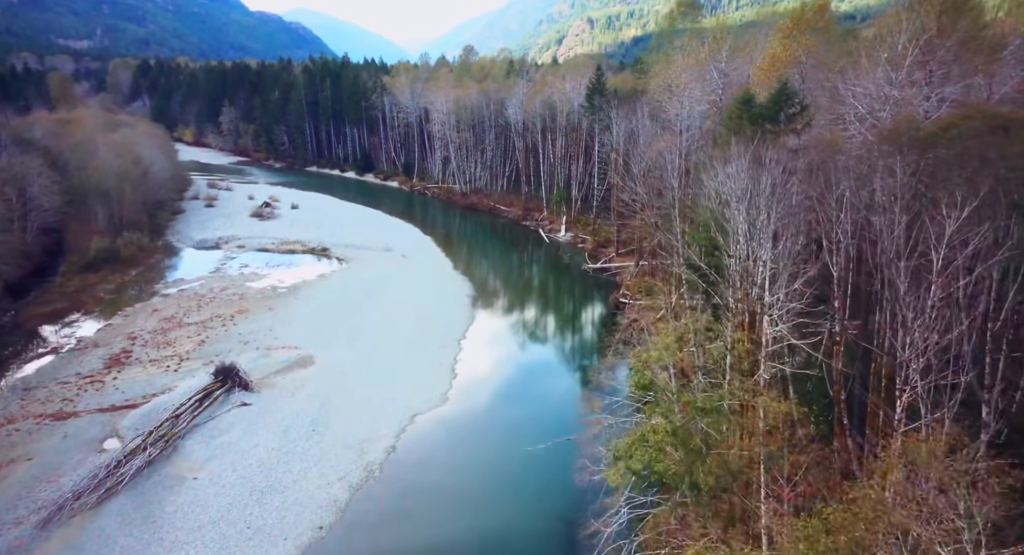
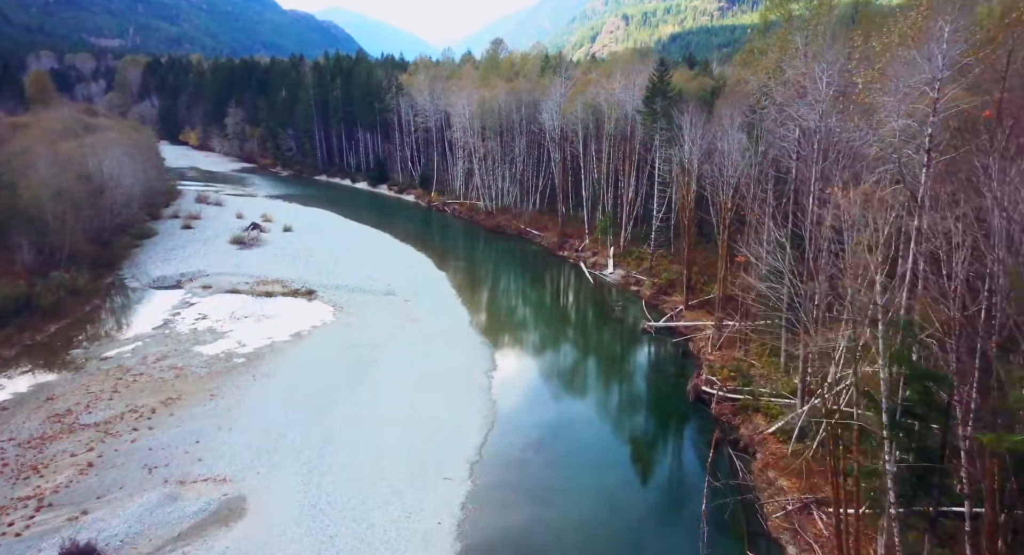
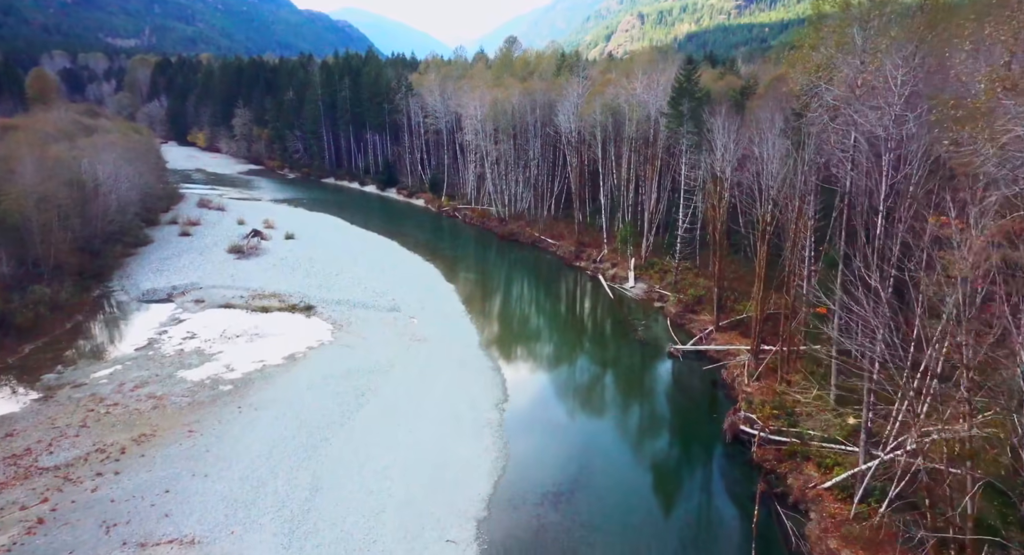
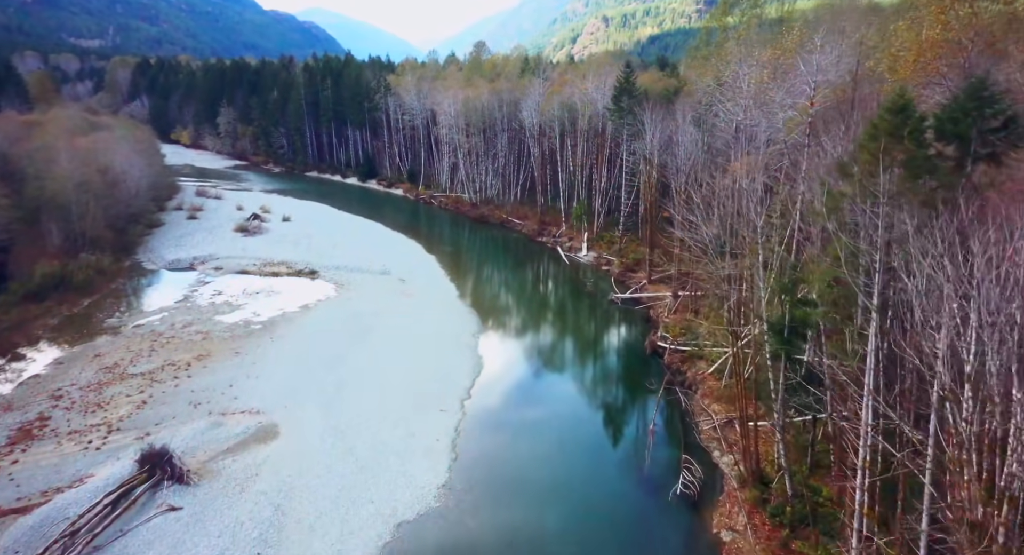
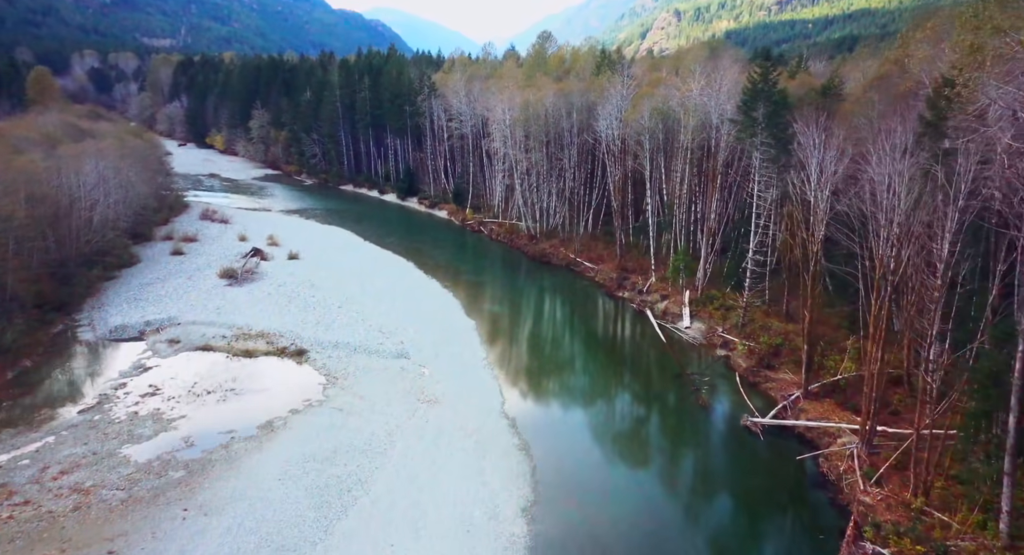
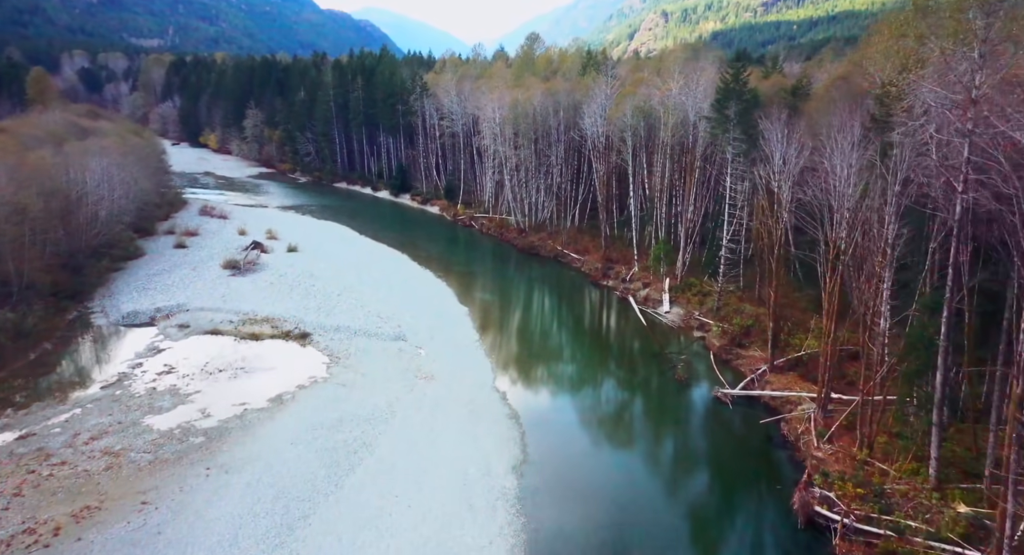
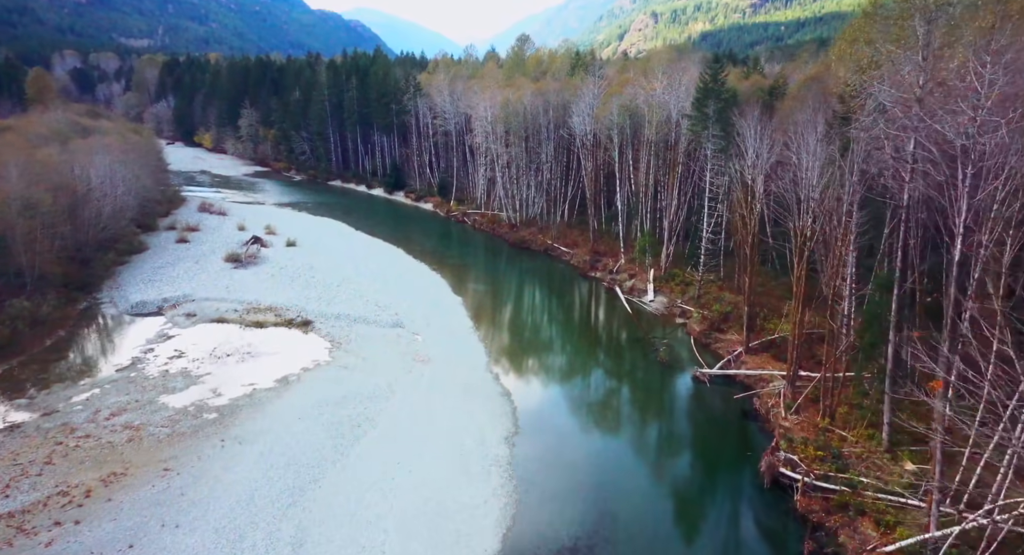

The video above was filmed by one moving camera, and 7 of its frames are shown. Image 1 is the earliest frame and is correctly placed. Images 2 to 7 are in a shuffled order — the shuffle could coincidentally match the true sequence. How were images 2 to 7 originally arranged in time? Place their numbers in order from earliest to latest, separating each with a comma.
4, 2, 3, 7, 6, 5
